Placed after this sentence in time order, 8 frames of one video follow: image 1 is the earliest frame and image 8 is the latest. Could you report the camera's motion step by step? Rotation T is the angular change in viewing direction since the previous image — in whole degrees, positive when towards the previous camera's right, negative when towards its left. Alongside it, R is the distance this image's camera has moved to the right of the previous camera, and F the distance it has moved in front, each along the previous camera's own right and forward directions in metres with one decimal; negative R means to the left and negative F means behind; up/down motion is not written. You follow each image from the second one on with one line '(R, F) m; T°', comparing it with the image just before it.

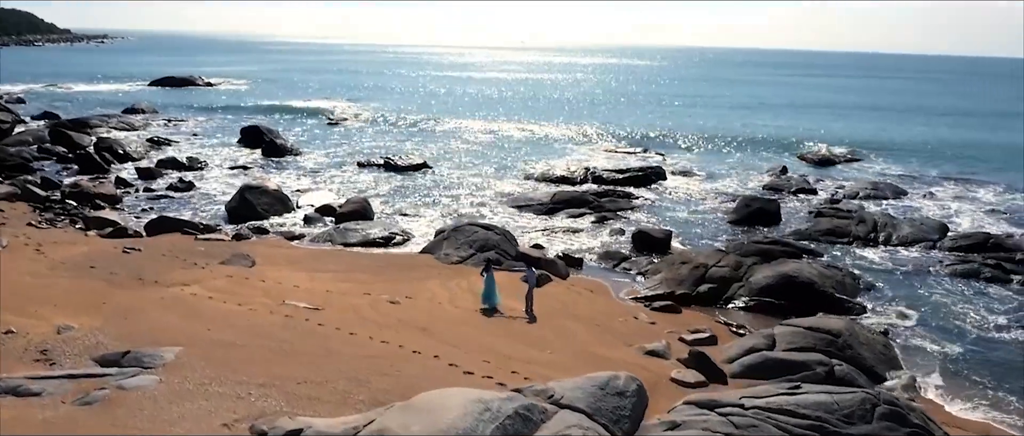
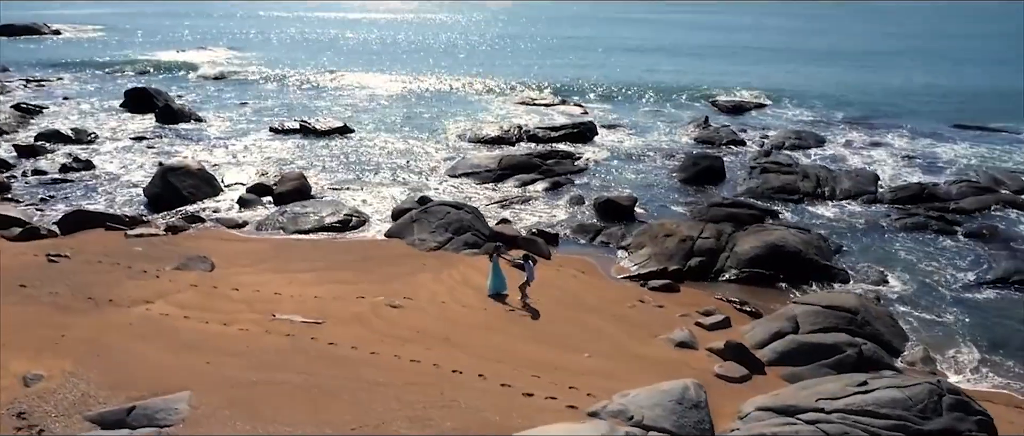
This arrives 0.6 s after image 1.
(-2.5, +1.4) m; +10°
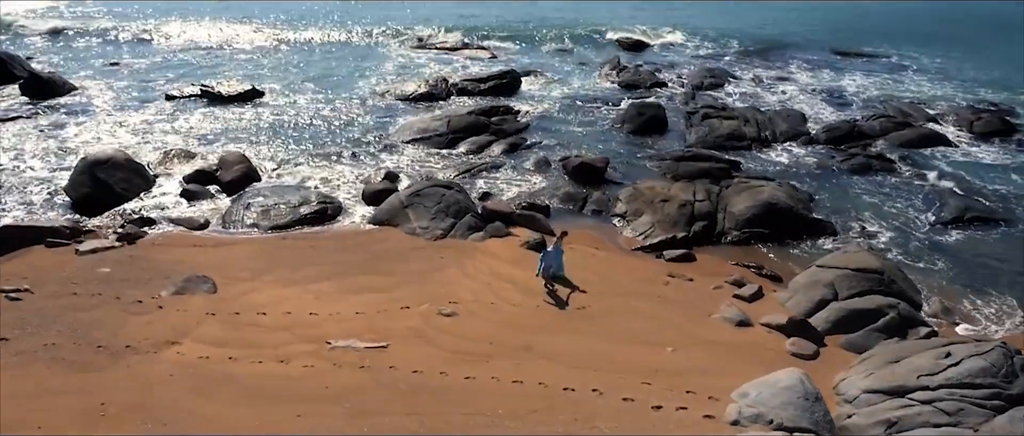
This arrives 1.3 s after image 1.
(-3.6, +1.1) m; +12°
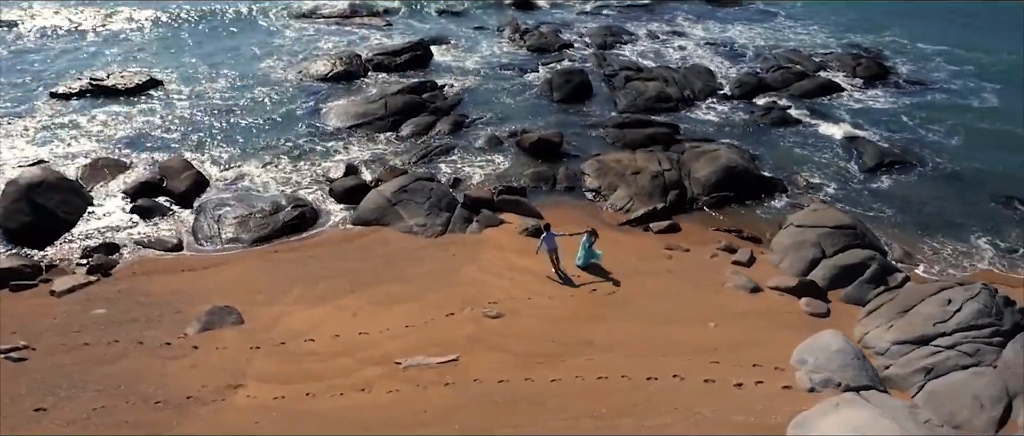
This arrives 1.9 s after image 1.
(-3.3, +0.2) m; +11°
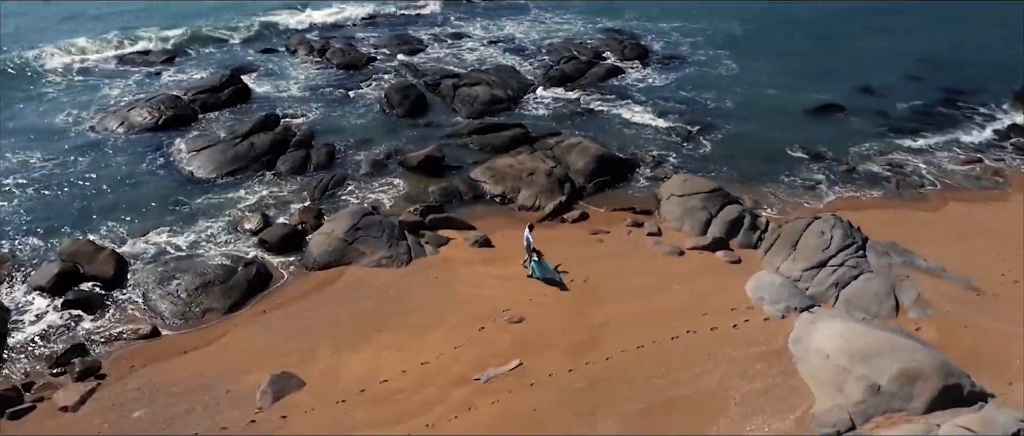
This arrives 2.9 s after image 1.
(-5.7, -1.0) m; +21°
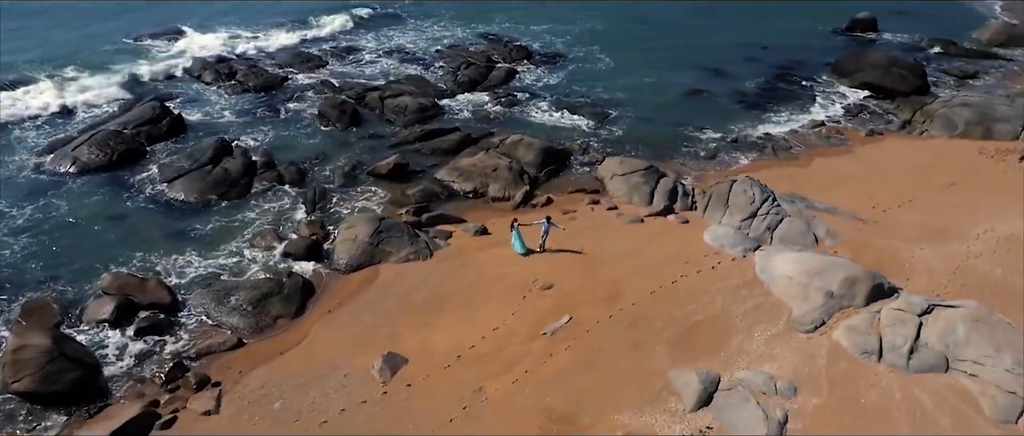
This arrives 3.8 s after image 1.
(-5.0, -2.9) m; +13°
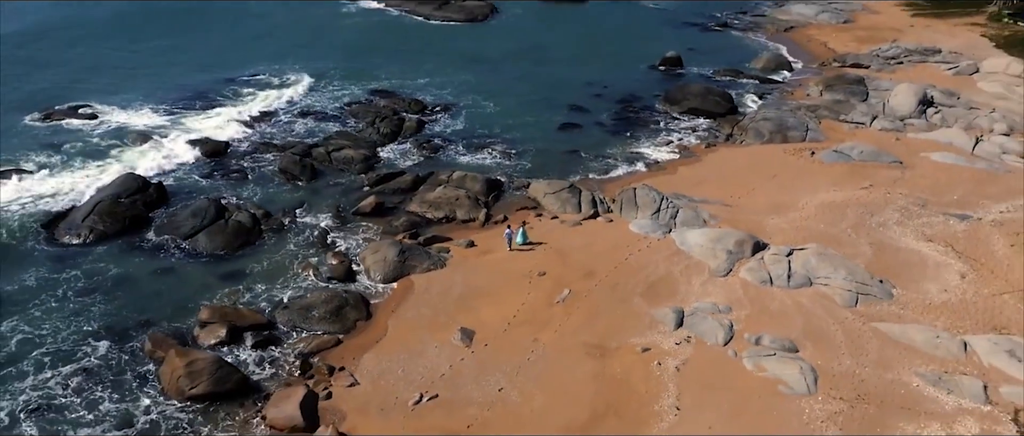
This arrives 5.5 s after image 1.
(-6.6, -6.6) m; +14°
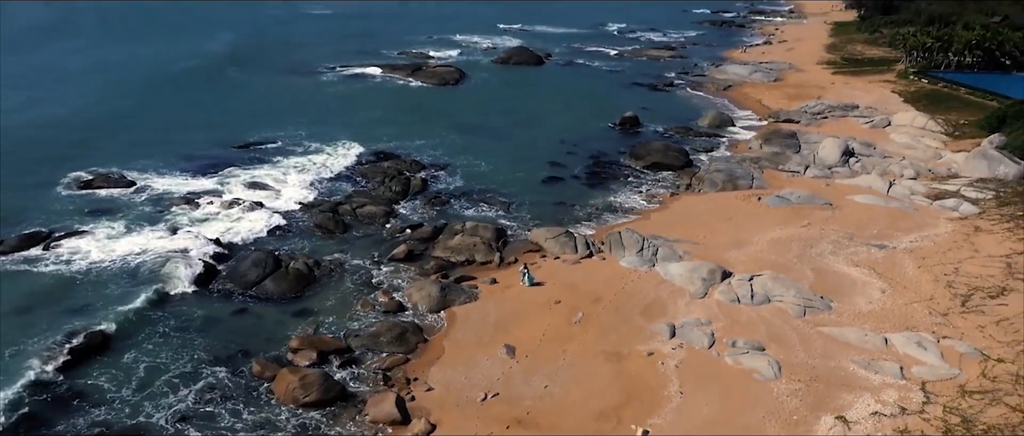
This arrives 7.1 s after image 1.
(-3.3, -6.5) m; +4°
